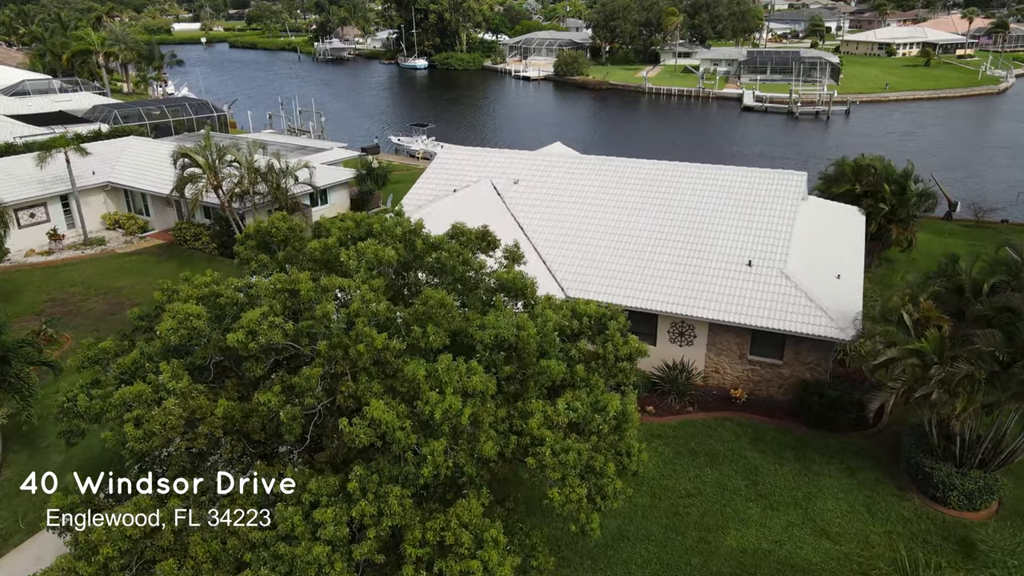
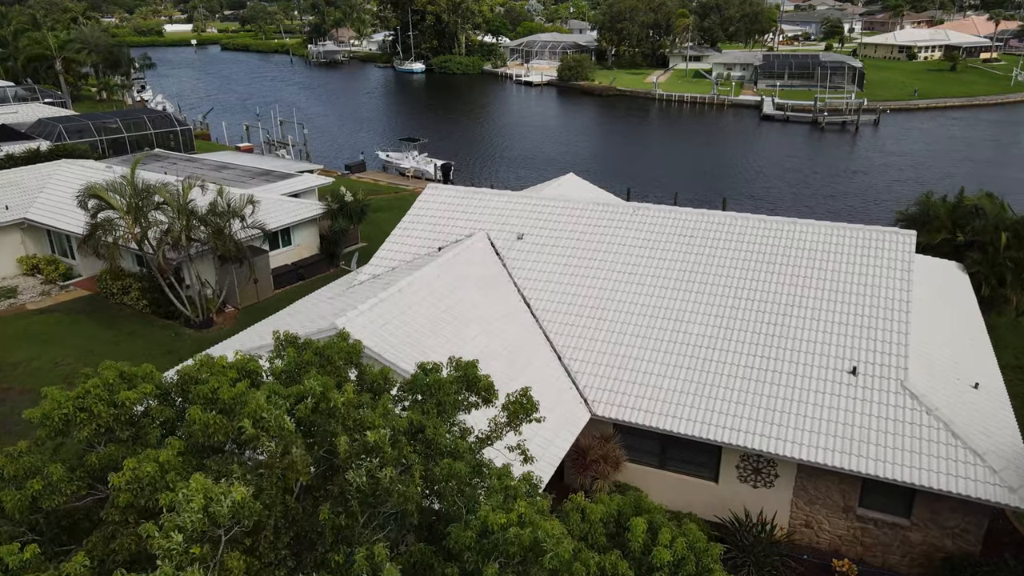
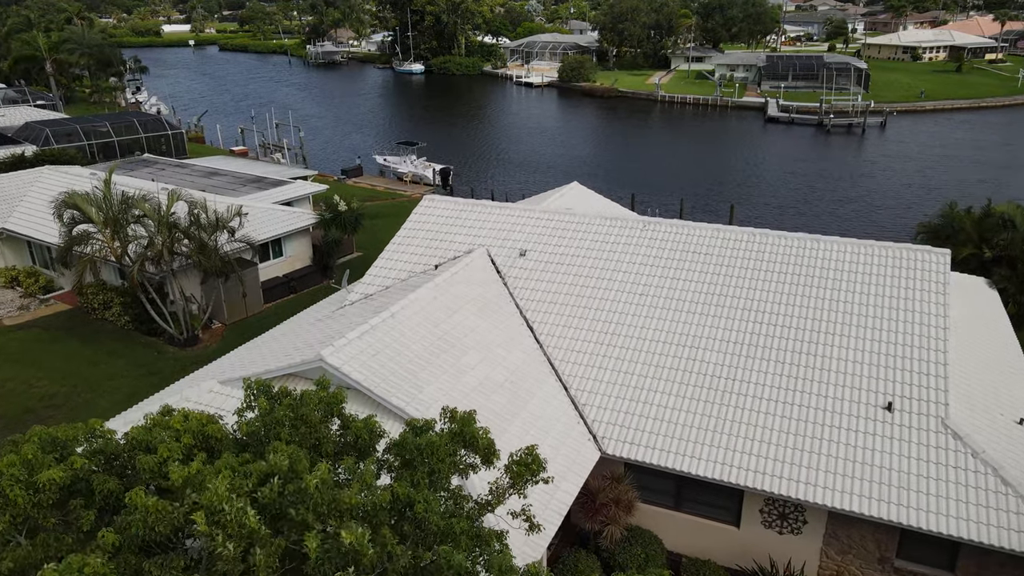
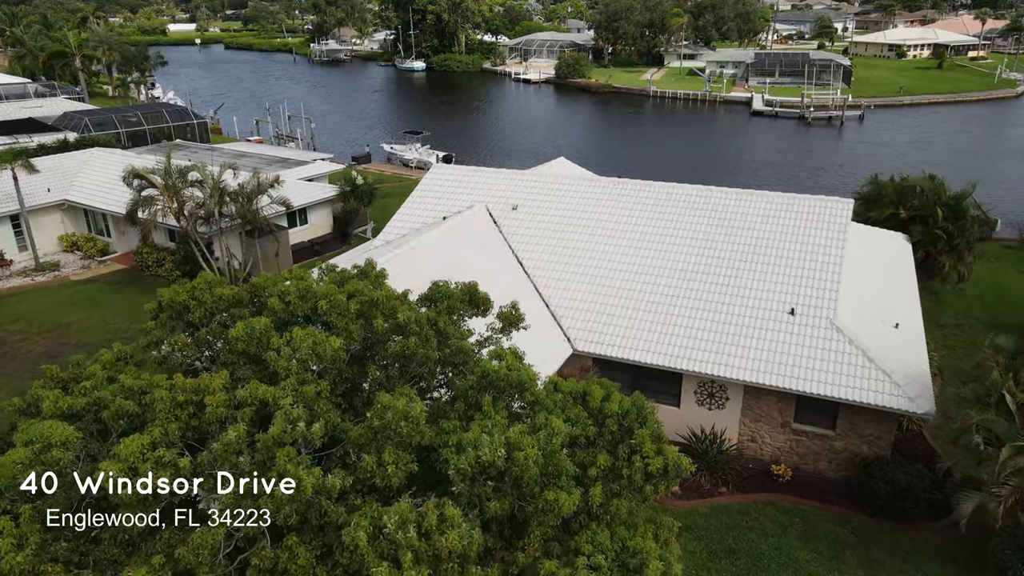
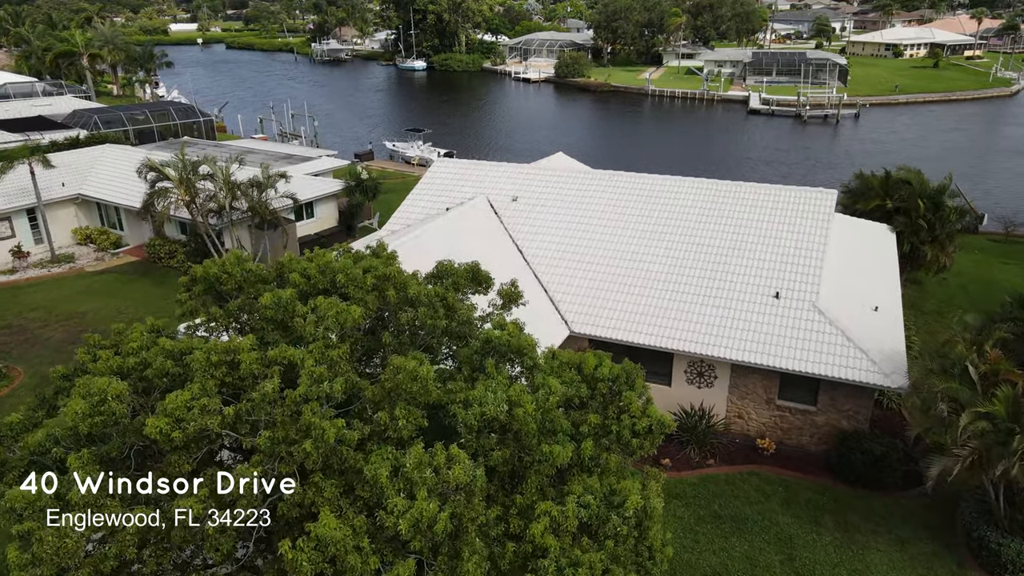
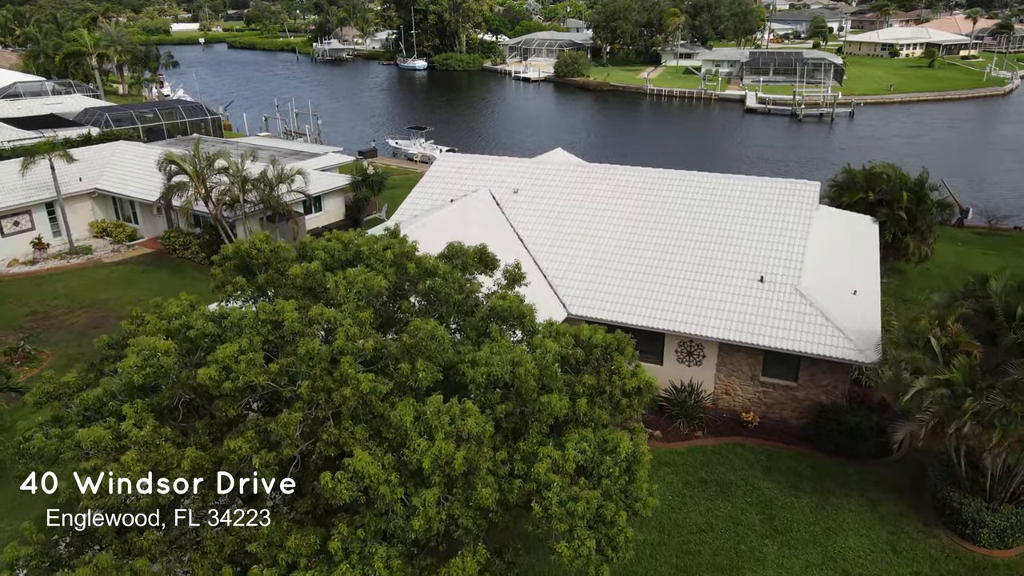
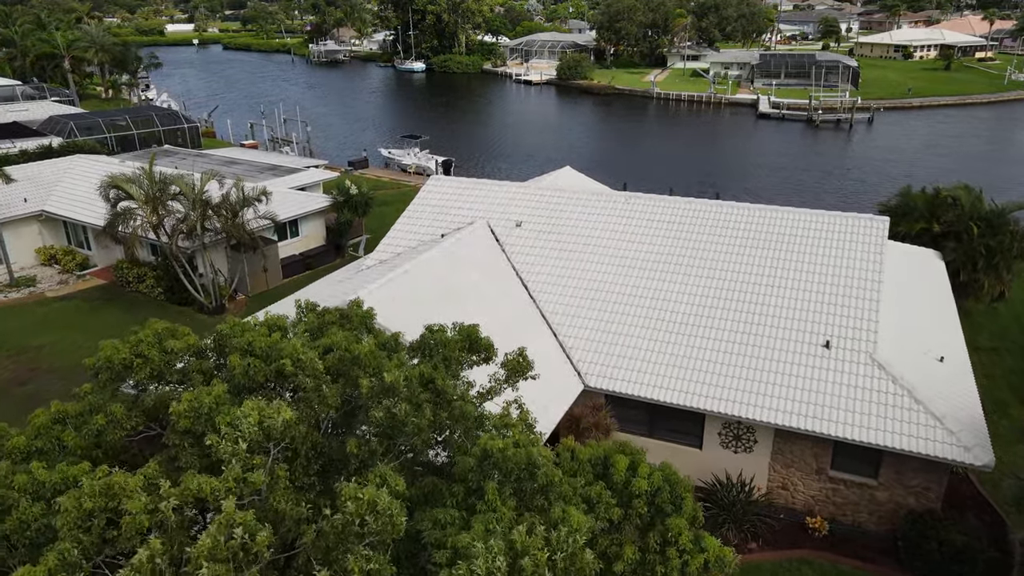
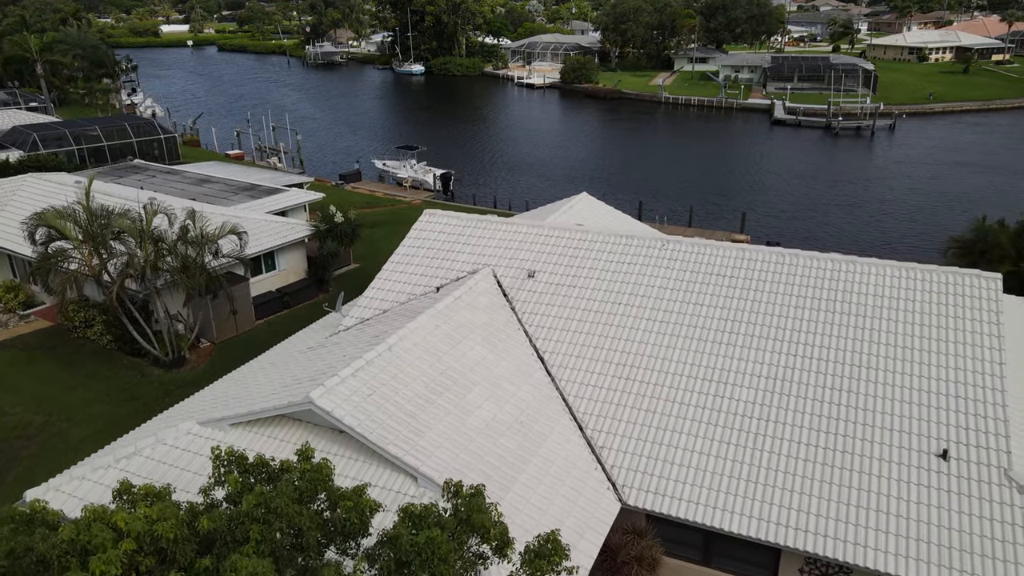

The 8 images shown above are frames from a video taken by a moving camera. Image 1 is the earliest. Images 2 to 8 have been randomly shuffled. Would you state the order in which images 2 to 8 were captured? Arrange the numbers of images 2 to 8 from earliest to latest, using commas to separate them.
6, 5, 4, 7, 2, 3, 8
